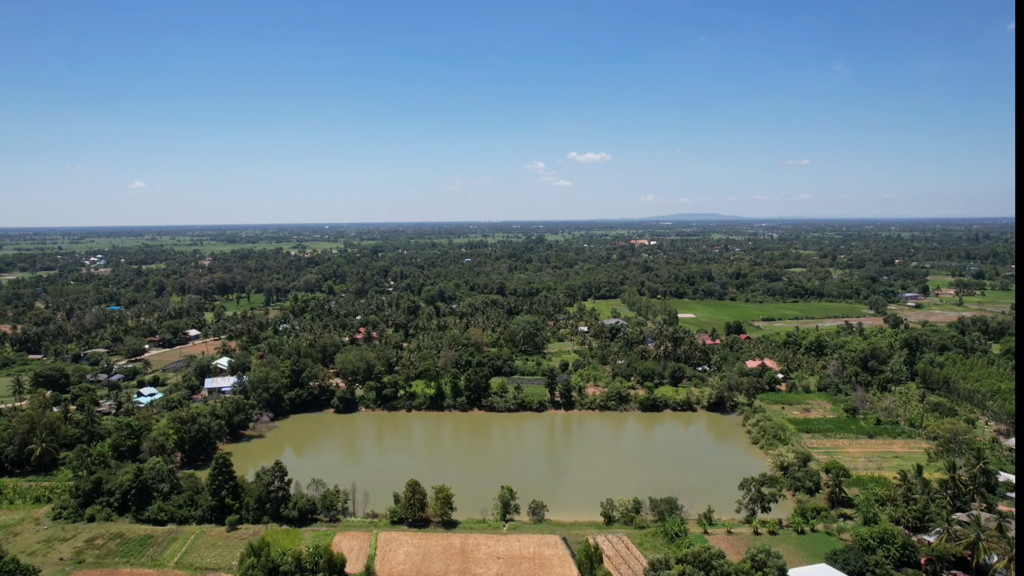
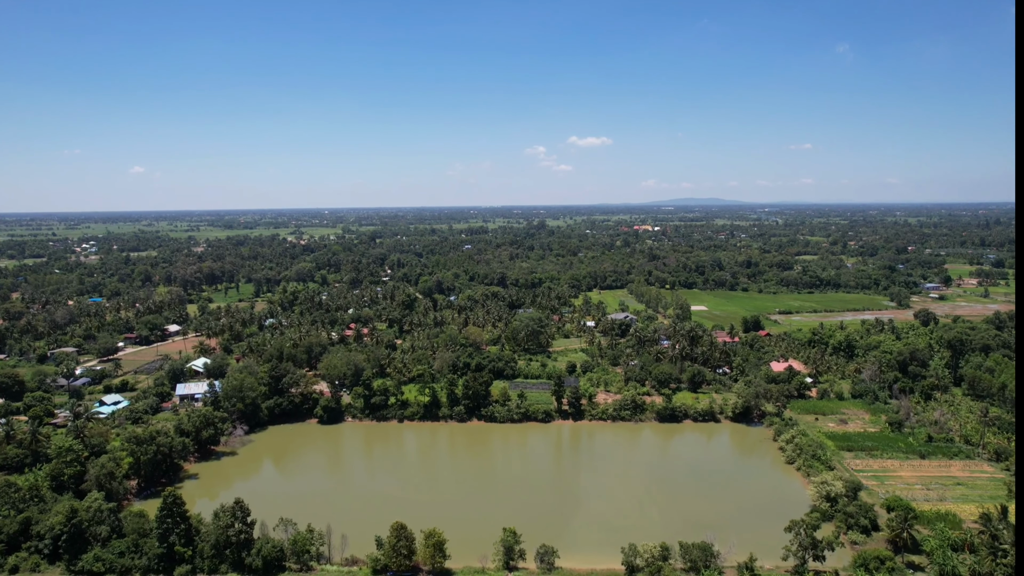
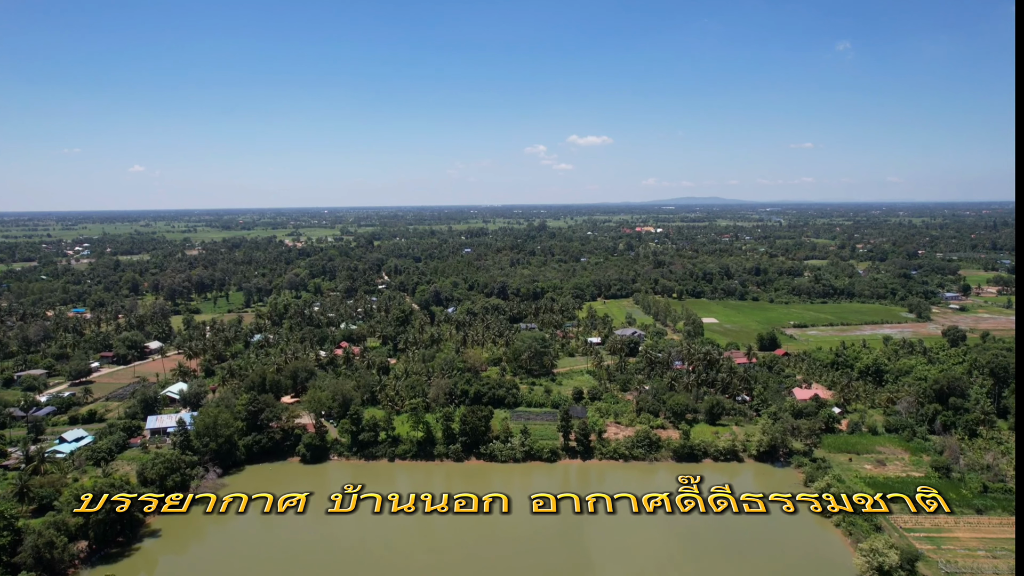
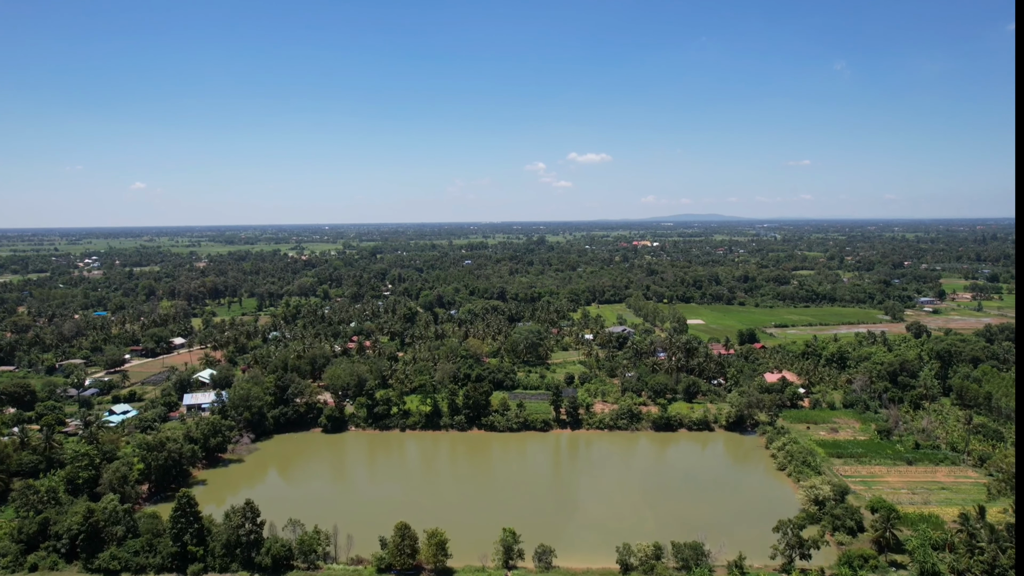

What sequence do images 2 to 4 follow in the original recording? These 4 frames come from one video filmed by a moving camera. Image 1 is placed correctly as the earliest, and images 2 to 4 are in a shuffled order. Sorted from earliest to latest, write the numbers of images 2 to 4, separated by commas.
4, 2, 3
